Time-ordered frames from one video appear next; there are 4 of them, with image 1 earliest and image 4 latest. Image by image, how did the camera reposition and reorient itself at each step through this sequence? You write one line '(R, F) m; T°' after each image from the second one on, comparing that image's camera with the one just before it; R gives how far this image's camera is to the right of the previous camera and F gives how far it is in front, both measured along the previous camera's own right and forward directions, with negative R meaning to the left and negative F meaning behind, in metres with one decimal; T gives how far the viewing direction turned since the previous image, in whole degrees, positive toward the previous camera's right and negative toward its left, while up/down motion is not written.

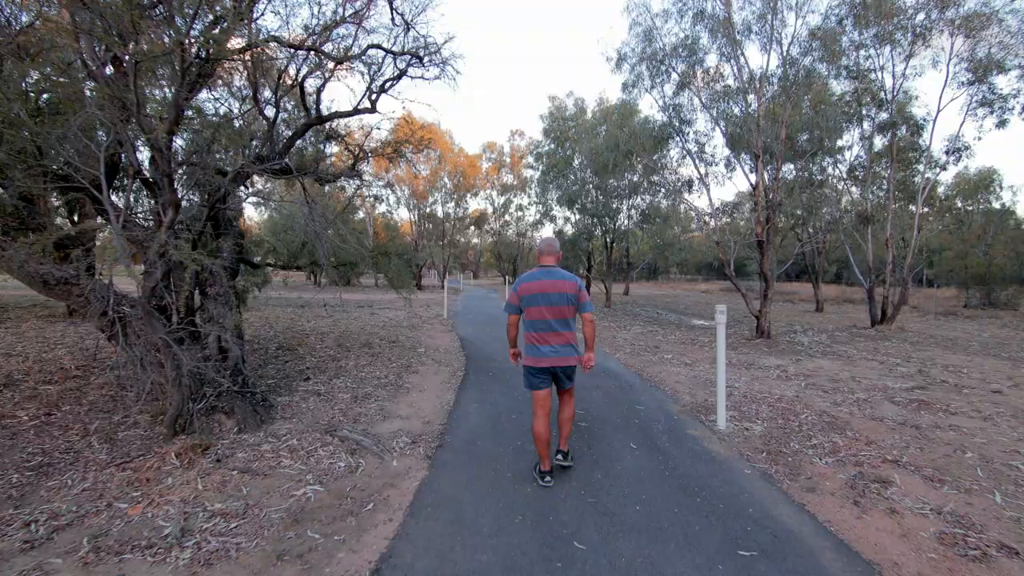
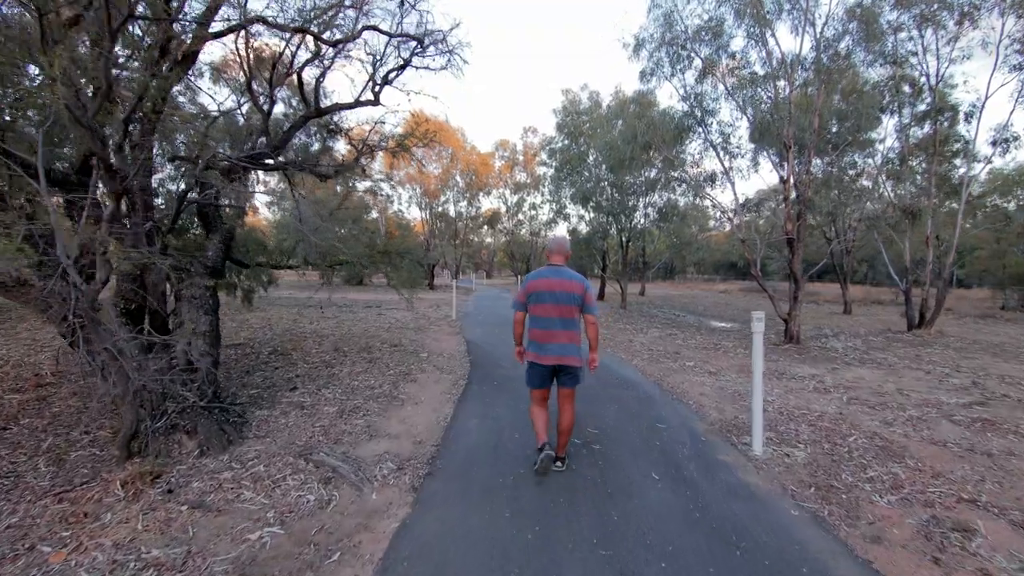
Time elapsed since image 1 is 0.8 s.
(+0.1, +0.6) m; -2°
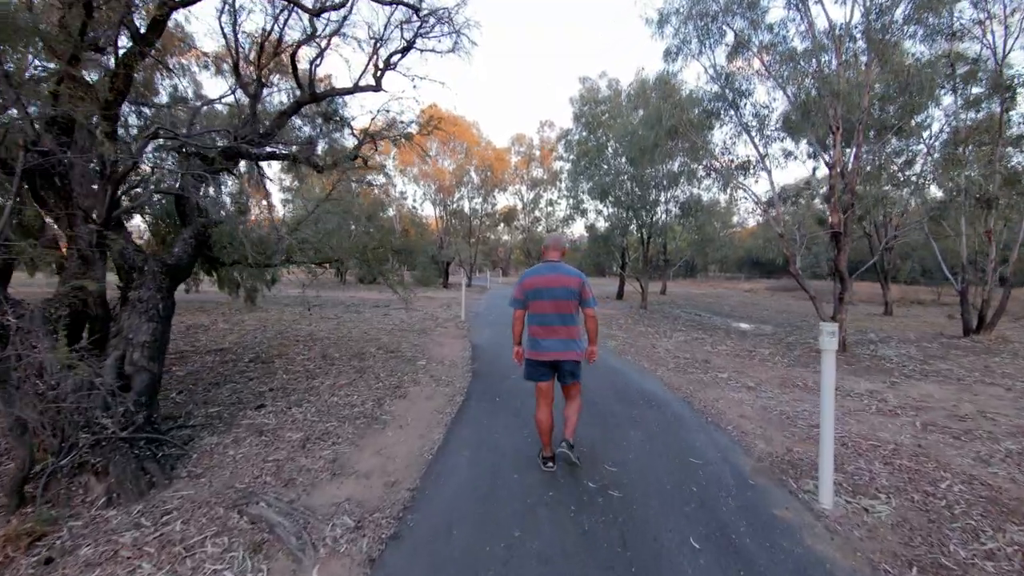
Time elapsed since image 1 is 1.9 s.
(+0.1, +0.9) m; -2°
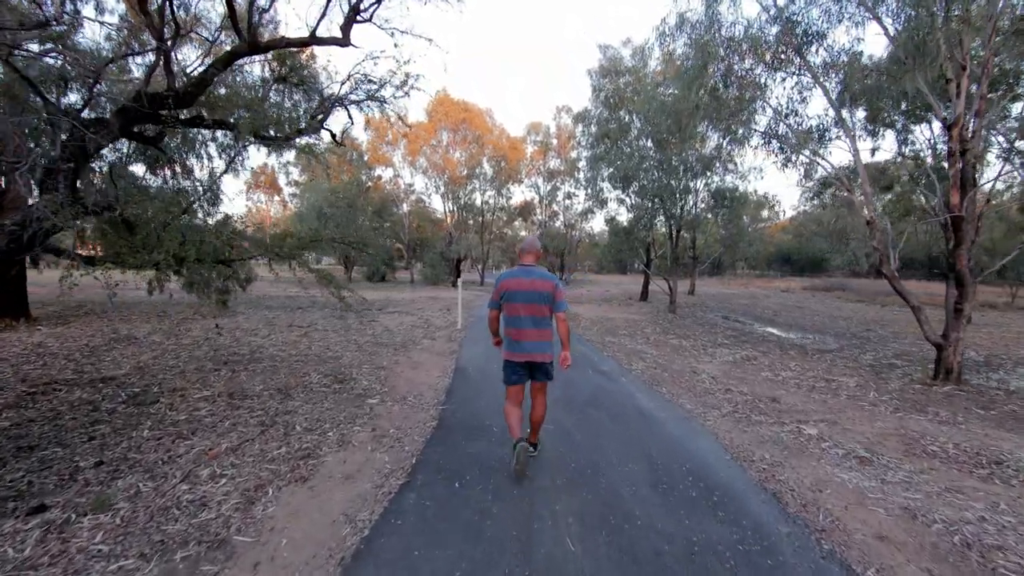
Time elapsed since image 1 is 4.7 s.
(+0.3, +2.0) m; -2°
